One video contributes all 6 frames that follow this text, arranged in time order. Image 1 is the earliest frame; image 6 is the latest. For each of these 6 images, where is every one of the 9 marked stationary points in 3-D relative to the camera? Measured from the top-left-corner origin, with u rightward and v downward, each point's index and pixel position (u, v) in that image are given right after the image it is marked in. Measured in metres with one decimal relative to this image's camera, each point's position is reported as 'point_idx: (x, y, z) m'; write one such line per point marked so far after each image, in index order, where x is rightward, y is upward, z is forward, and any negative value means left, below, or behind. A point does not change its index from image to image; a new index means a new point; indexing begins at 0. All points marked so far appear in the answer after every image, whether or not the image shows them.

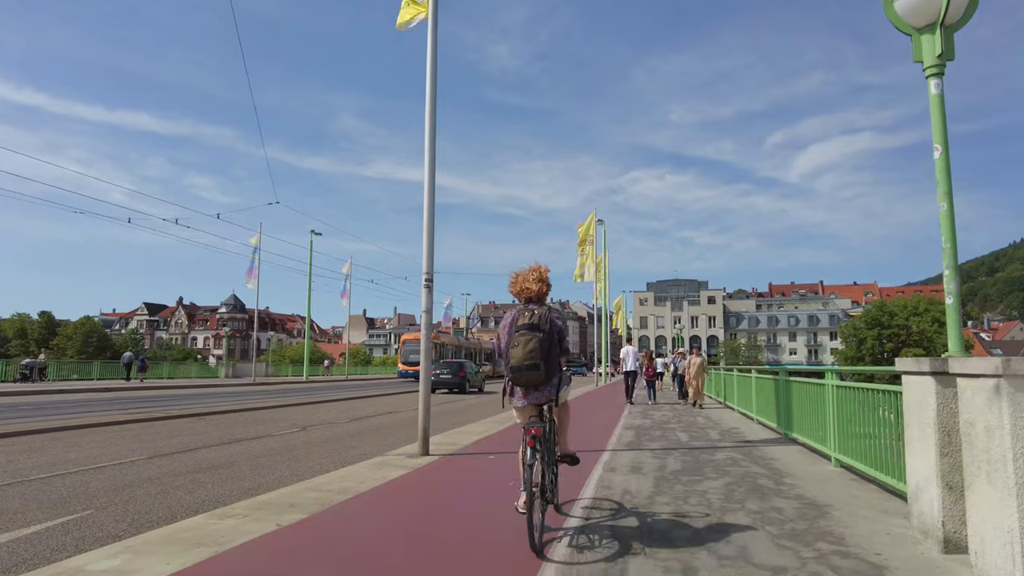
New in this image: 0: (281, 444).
0: (-3.8, -2.6, +11.5) m
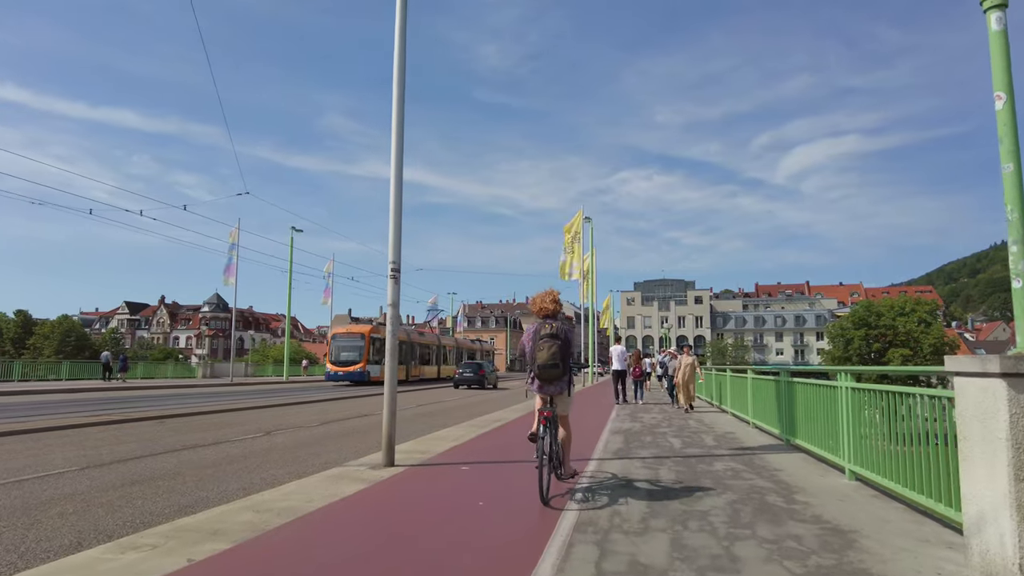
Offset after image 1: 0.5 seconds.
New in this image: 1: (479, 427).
0: (-4.2, -2.5, +10.6) m
1: (-0.6, -2.5, +12.4) m
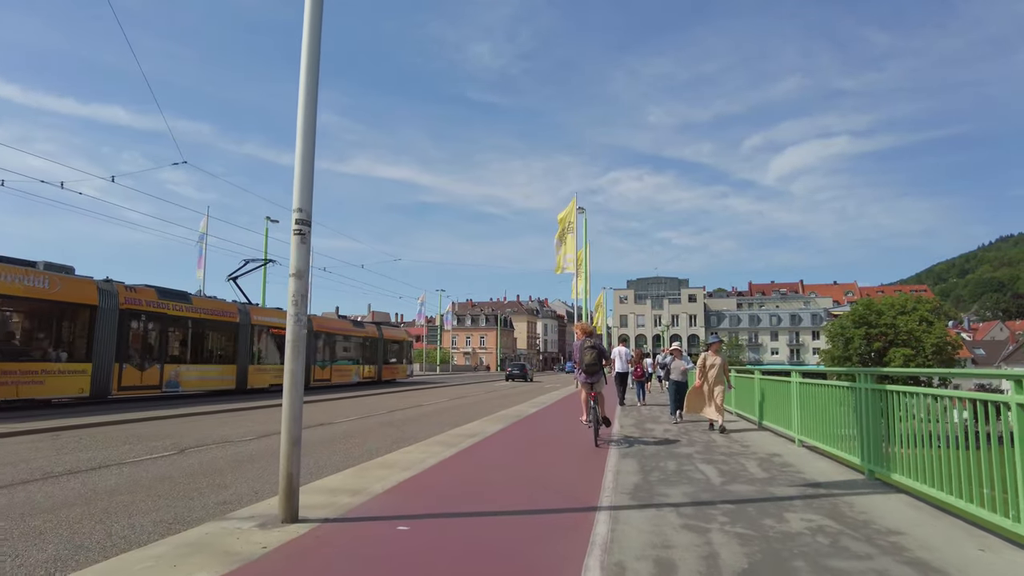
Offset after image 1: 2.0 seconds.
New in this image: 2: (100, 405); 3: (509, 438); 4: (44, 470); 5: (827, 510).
0: (-4.5, -2.2, +7.8) m
1: (-0.9, -2.2, +9.6) m
2: (-11.4, -3.2, +18.9) m
3: (0.0, -2.5, +11.0) m
4: (-5.6, -2.2, +8.1) m
5: (+2.4, -1.7, +5.3) m
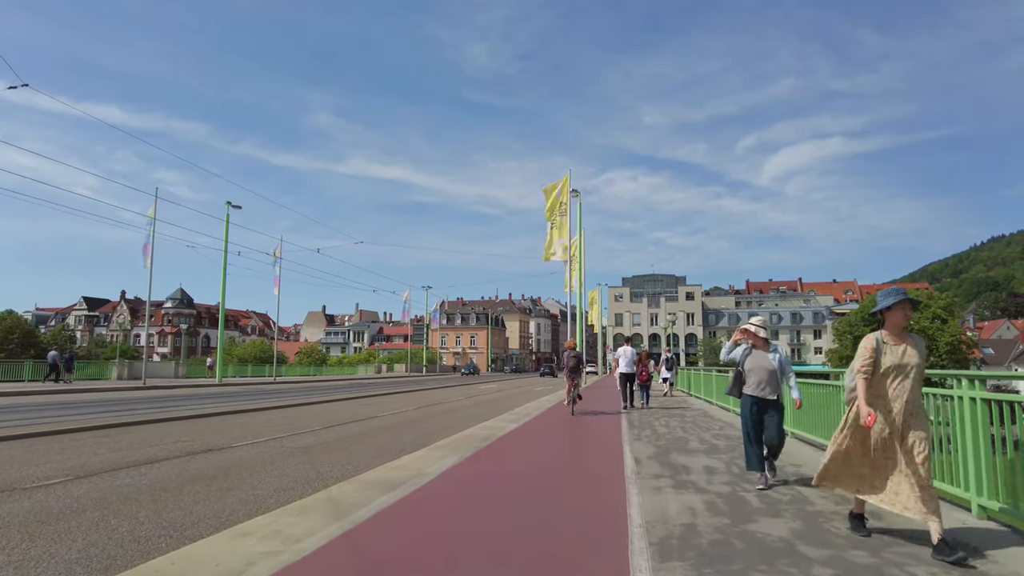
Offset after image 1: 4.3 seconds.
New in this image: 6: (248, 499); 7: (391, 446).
0: (-4.9, -1.7, +3.5) m
1: (-1.4, -1.8, +5.3) m
2: (-11.9, -2.8, +14.5) m
3: (-0.5, -2.0, +6.8) m
4: (-6.1, -1.7, +3.8) m
5: (+2.0, -1.2, +1.0) m
6: (-2.7, -2.1, +7.2) m
7: (-1.9, -2.5, +11.1) m
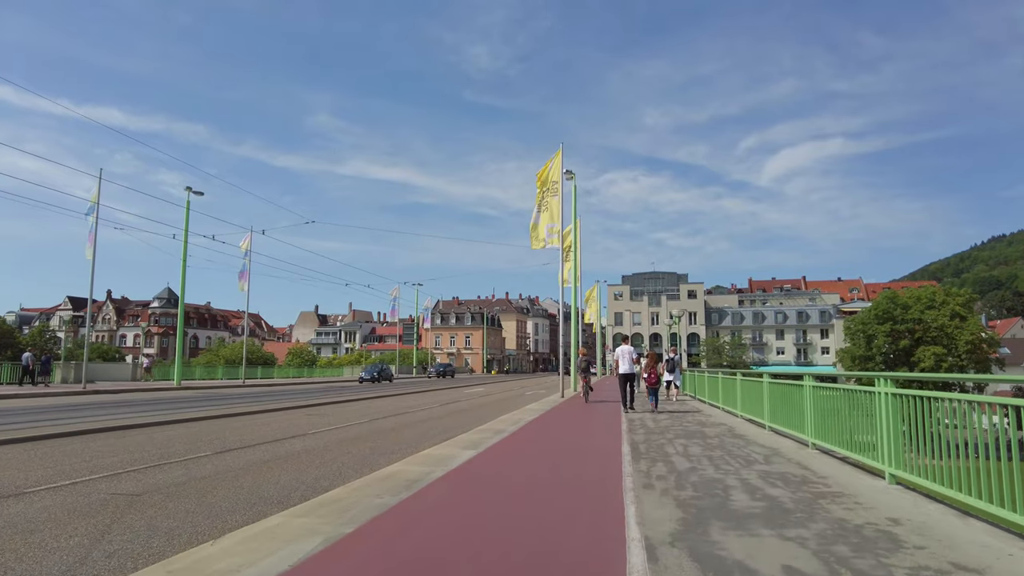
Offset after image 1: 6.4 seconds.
0: (-5.5, -1.3, -0.3) m
1: (-2.0, -1.4, +1.5) m
2: (-12.5, -2.4, +10.7) m
3: (-1.1, -1.6, +2.9) m
4: (-6.7, -1.3, 0.0) m
5: (+1.4, -0.8, -2.8) m
6: (-3.3, -1.7, +3.4) m
7: (-2.5, -2.1, +7.3) m
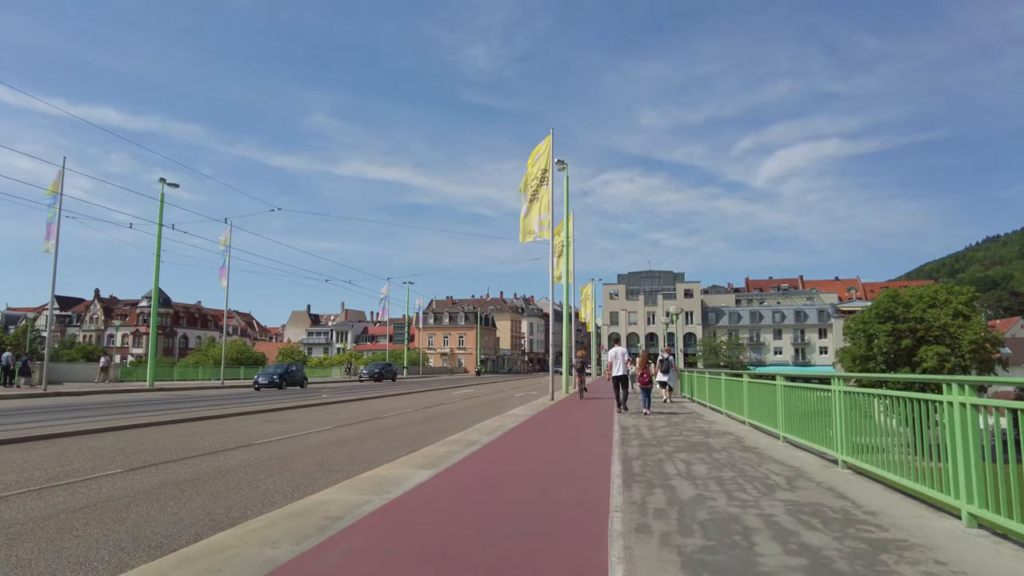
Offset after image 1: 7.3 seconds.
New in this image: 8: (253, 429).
0: (-5.9, -1.1, -2.0) m
1: (-2.3, -1.2, -0.1) m
2: (-12.9, -2.2, +9.0) m
3: (-1.5, -1.4, +1.3) m
4: (-7.0, -1.1, -1.8) m
5: (+1.0, -0.6, -4.5) m
6: (-3.6, -1.6, +1.7) m
7: (-2.9, -2.0, +5.6) m
8: (-5.8, -3.1, +15.1) m
